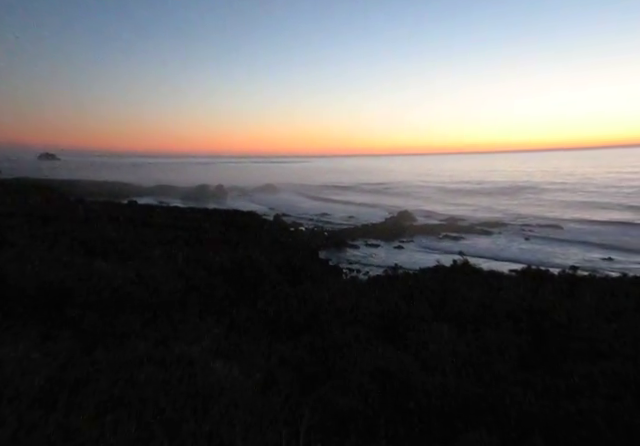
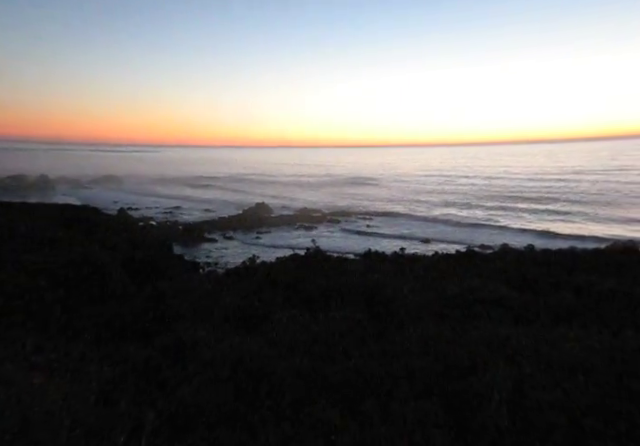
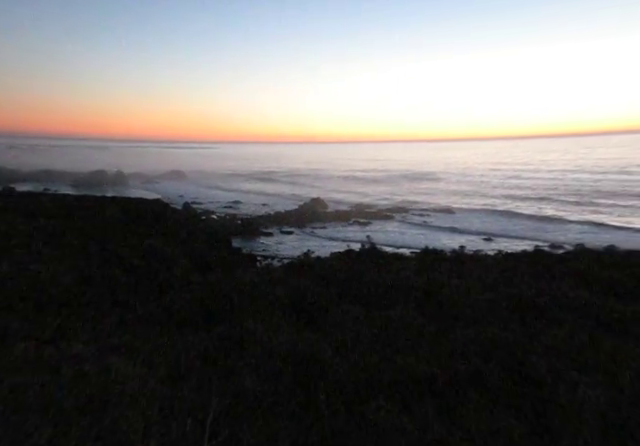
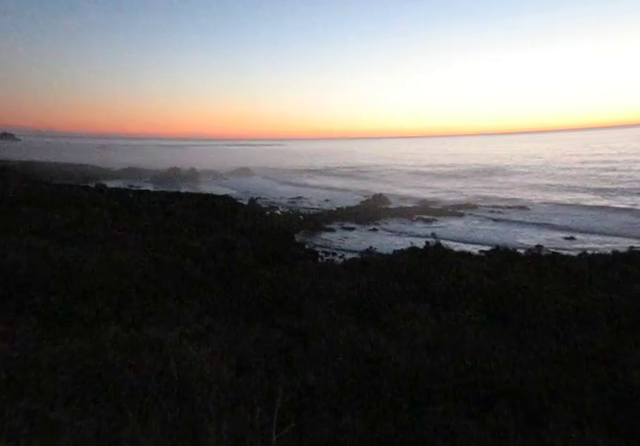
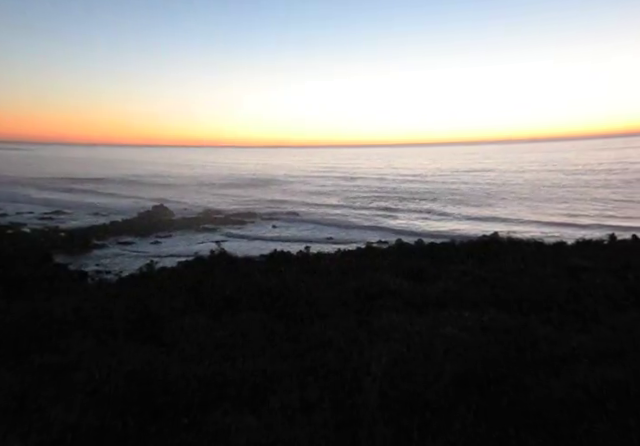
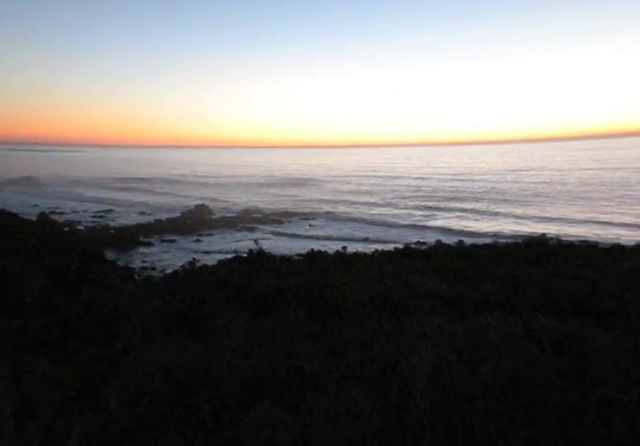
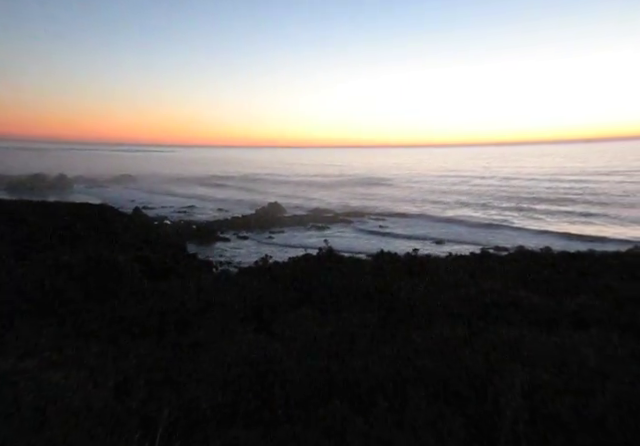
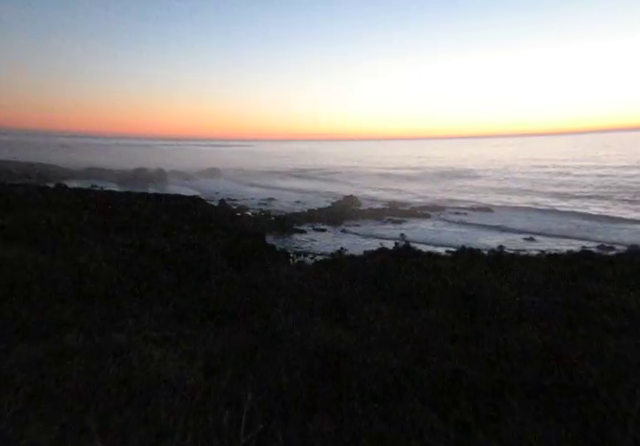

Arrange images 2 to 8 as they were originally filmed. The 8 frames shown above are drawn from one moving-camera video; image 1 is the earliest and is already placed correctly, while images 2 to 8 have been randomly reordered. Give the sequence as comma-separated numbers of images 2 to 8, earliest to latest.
4, 8, 3, 7, 2, 6, 5
